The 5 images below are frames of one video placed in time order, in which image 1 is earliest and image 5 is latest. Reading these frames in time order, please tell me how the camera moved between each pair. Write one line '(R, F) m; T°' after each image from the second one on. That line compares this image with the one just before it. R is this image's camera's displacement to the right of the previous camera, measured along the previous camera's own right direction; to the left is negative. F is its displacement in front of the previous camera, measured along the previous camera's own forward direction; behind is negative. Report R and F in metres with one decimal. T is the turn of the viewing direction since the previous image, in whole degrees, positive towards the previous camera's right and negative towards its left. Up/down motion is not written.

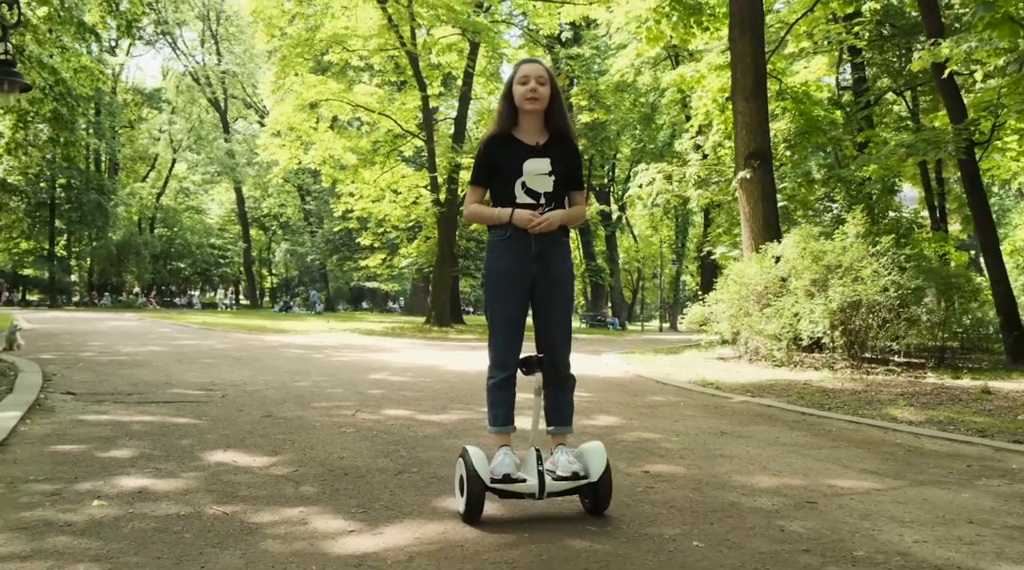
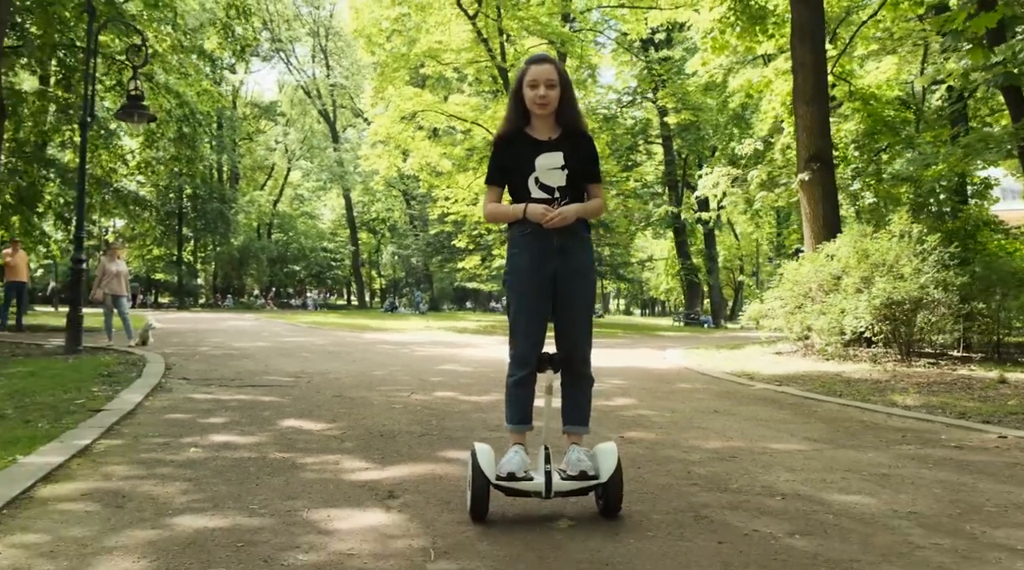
(+0.6, -1.0) m; -7°
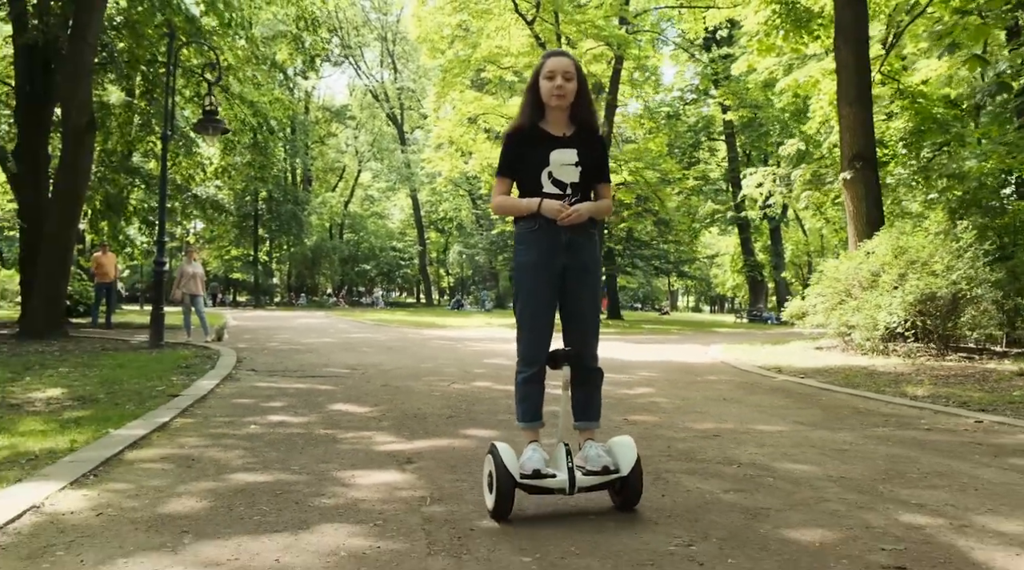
(+0.3, -0.7) m; -4°
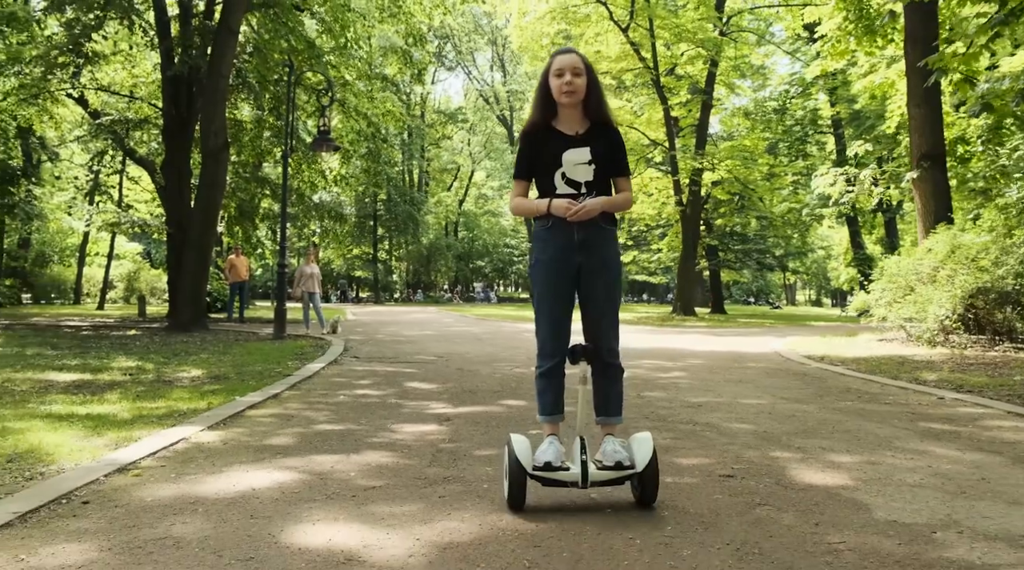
(+0.6, -1.3) m; -7°
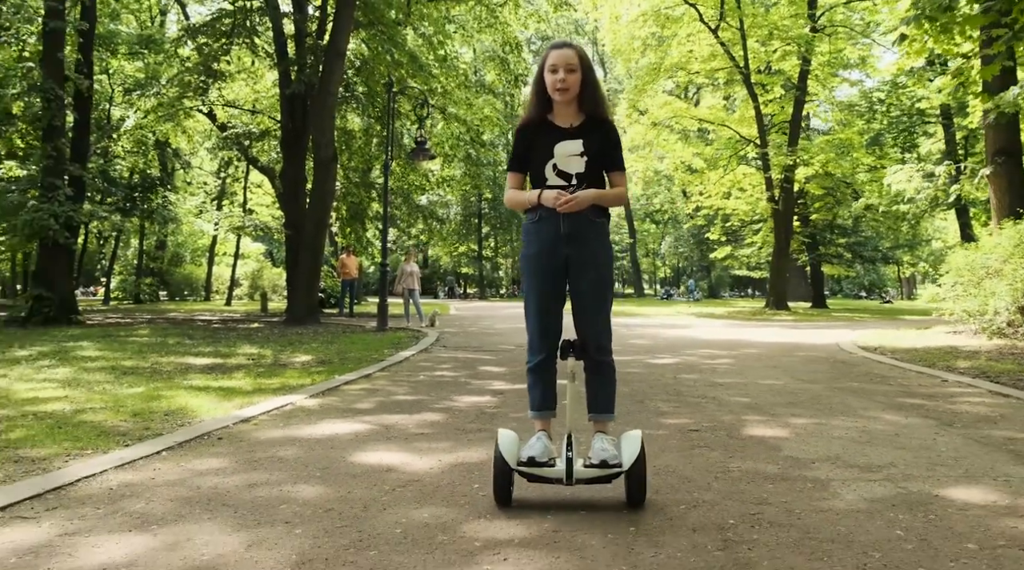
(+0.5, -1.1) m; -7°
